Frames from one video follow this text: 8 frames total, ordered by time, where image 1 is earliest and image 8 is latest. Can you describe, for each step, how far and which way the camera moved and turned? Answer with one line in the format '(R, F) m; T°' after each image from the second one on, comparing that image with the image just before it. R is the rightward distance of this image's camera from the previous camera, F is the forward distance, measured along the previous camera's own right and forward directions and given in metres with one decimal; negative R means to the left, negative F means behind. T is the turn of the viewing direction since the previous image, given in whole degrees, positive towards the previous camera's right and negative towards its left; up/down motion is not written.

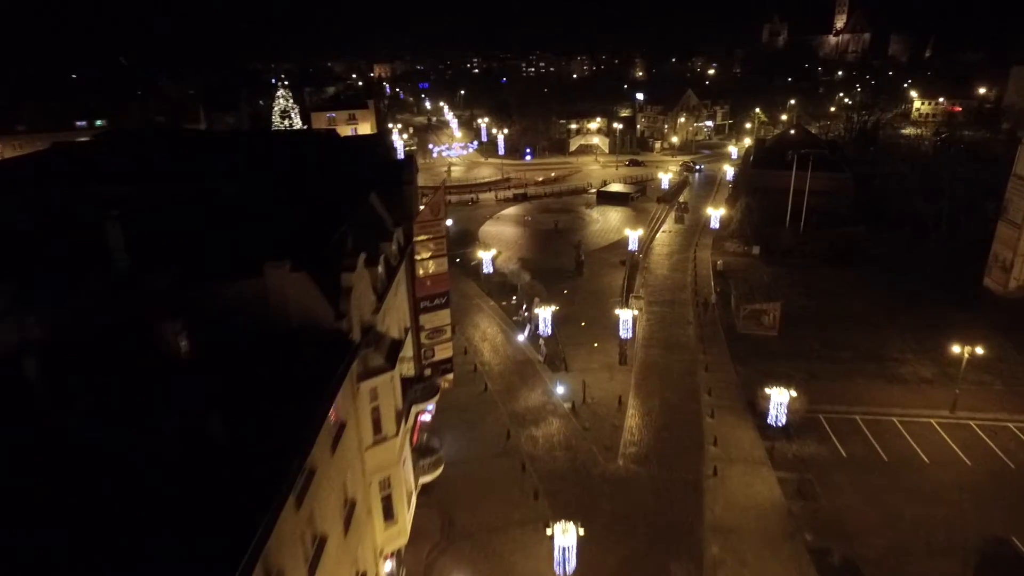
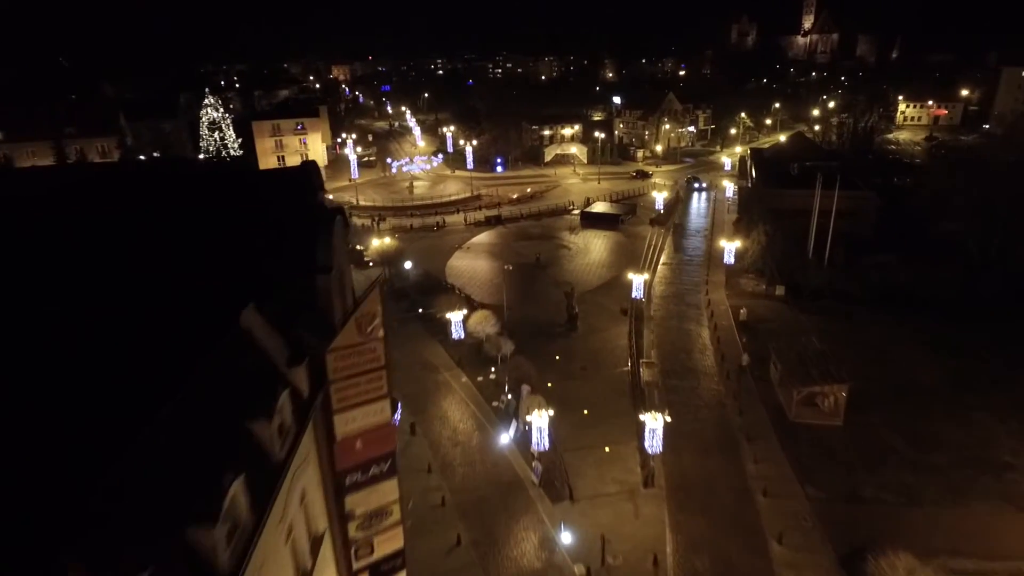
(-0.3, +7.4) m; +3°
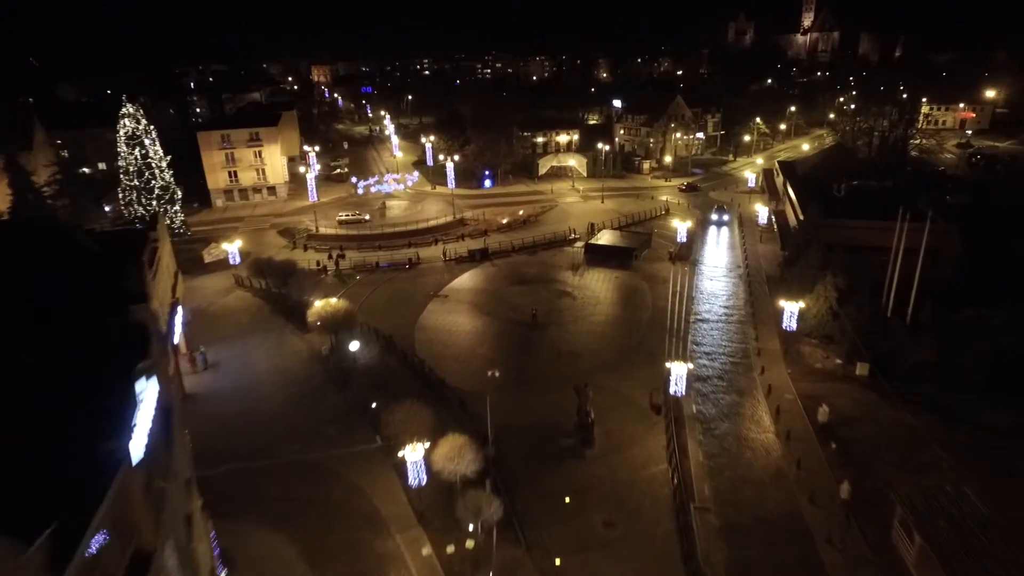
(+0.2, +8.8) m; +1°
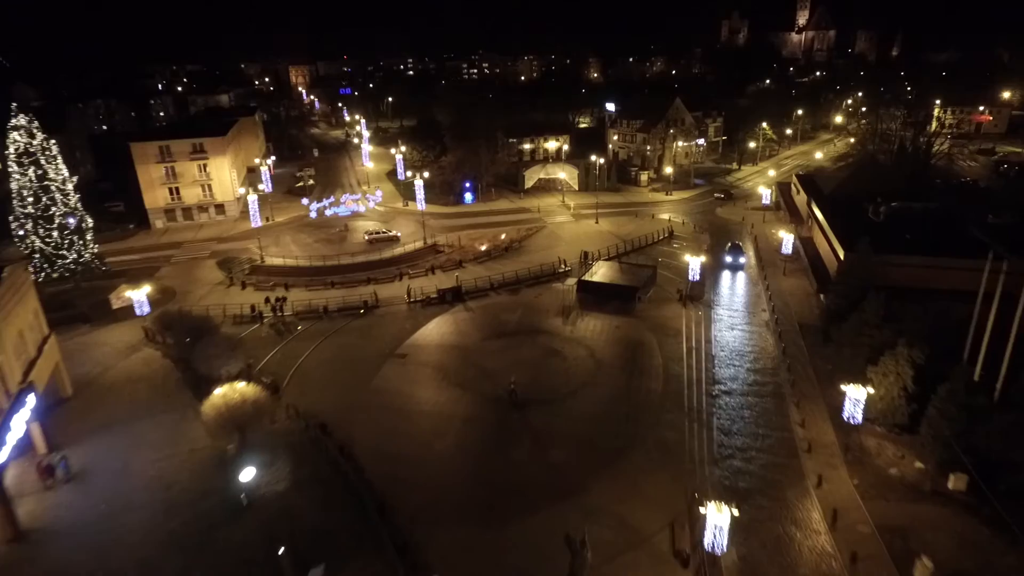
(+0.7, +6.7) m; +1°
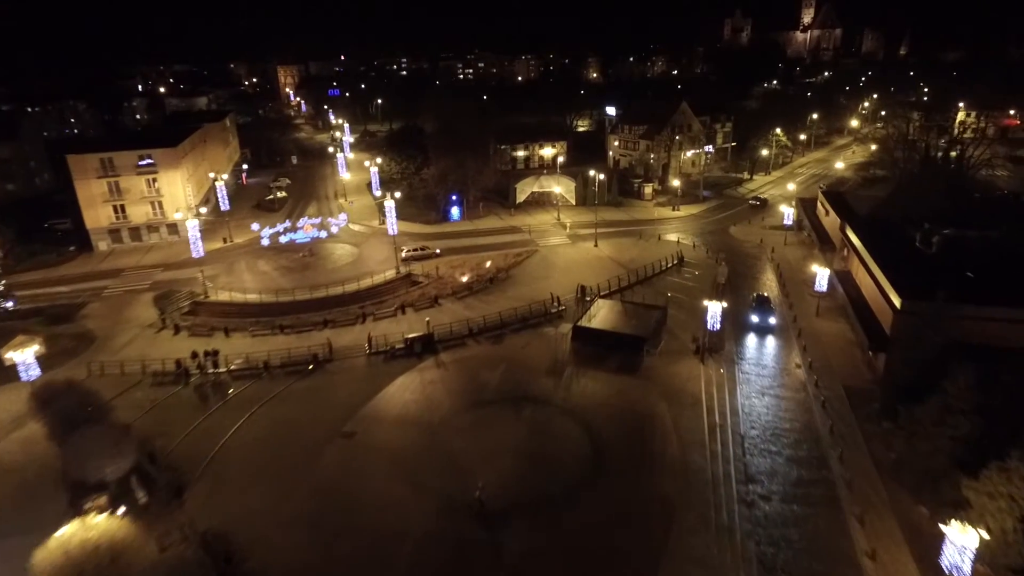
(+0.8, +5.6) m; 0°
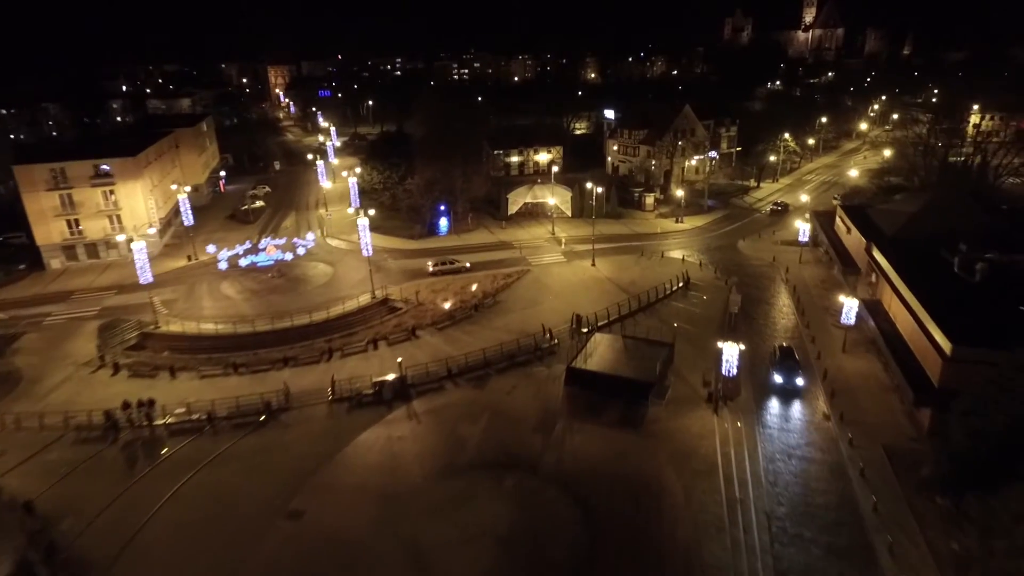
(+0.6, +3.6) m; 0°
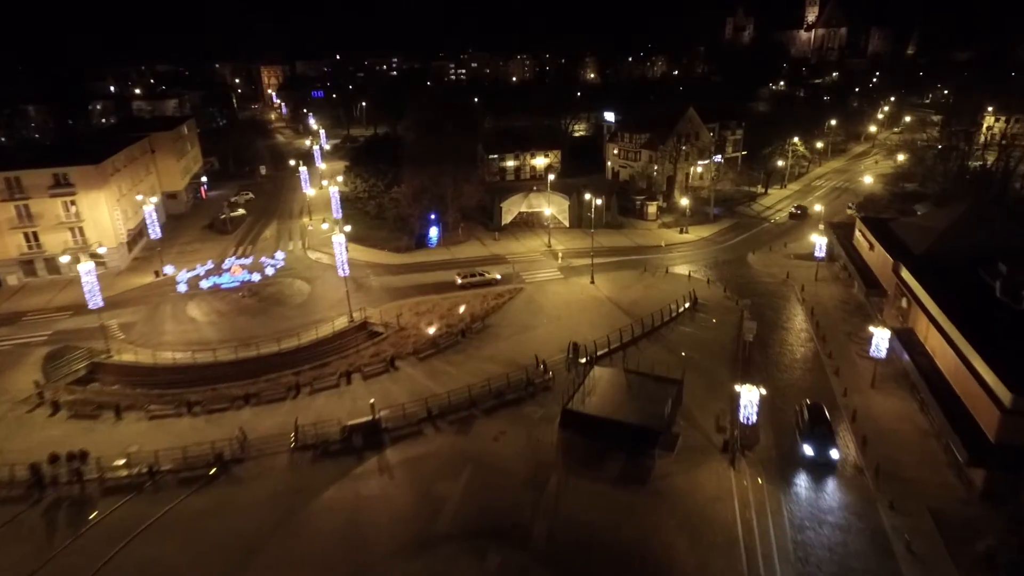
(+0.4, +2.9) m; 0°
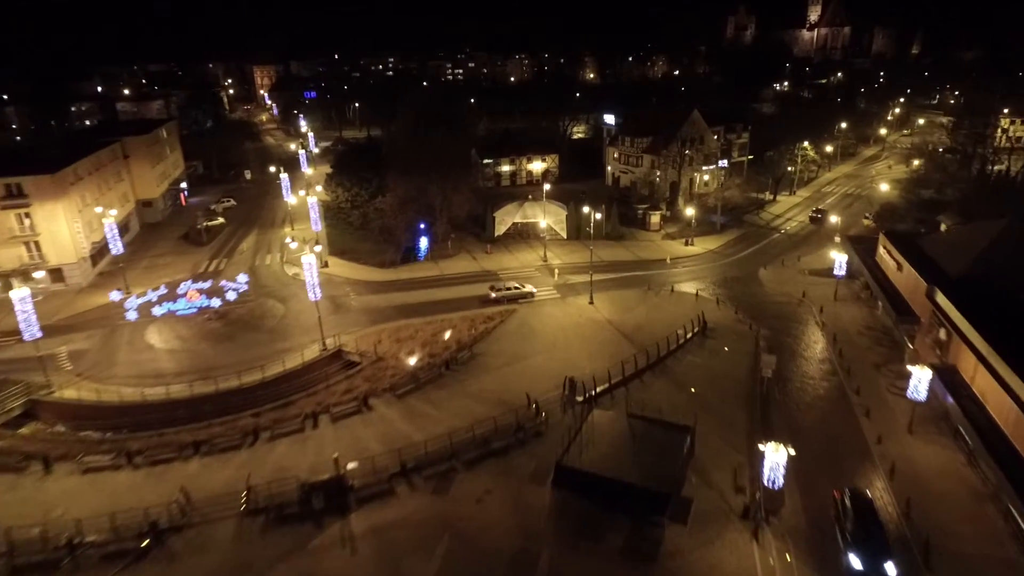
(+0.4, +2.9) m; 0°
